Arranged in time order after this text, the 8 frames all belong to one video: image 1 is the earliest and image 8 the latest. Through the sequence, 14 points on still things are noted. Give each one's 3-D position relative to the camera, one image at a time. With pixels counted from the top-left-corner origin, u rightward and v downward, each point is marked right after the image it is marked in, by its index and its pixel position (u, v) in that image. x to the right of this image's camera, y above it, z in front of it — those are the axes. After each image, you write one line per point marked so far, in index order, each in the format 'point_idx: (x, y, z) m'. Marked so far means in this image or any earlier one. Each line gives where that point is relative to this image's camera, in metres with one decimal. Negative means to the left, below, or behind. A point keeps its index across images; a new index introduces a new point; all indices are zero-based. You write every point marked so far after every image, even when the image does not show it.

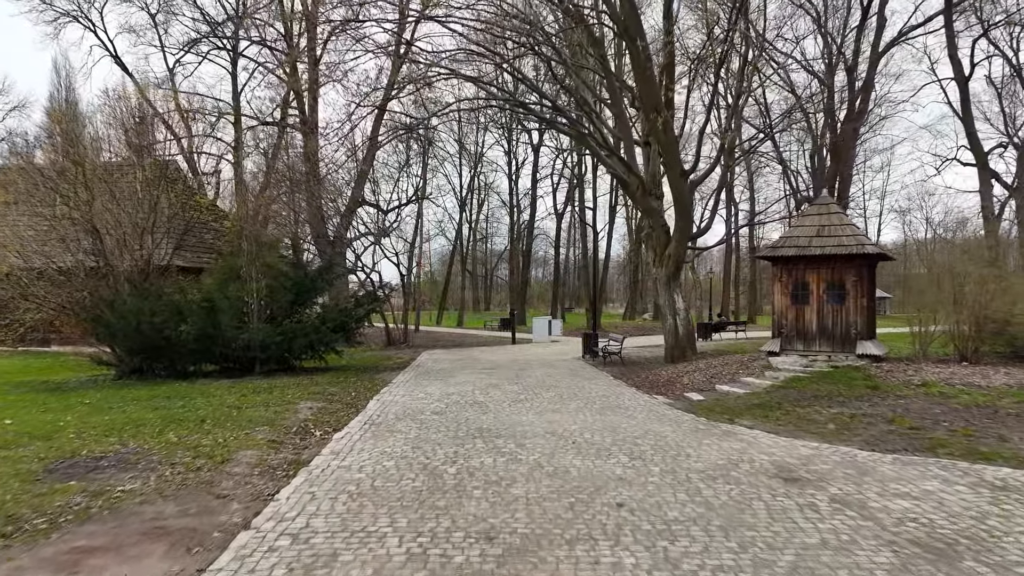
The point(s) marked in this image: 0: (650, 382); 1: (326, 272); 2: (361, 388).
0: (+2.5, -1.7, +12.5) m
1: (-3.9, +0.3, +14.6) m
2: (-2.5, -1.7, +11.8) m
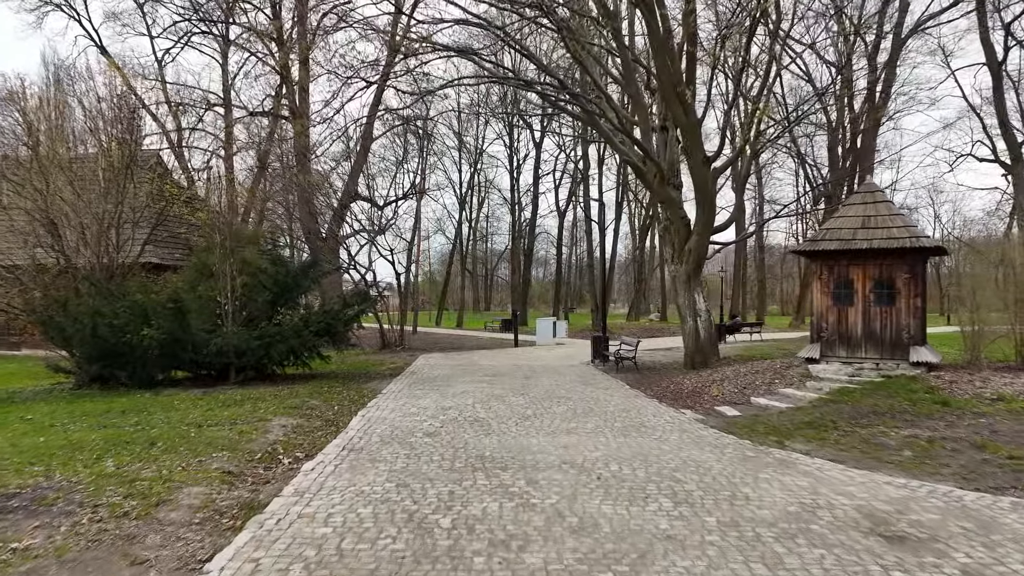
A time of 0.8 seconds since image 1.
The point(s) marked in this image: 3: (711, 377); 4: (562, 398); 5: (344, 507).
0: (+2.5, -1.7, +11.1) m
1: (-3.8, +0.3, +13.2) m
2: (-2.4, -1.7, +10.4) m
3: (+3.4, -1.5, +11.9) m
4: (+0.7, -1.6, +10.4) m
5: (-1.2, -1.5, +5.0) m
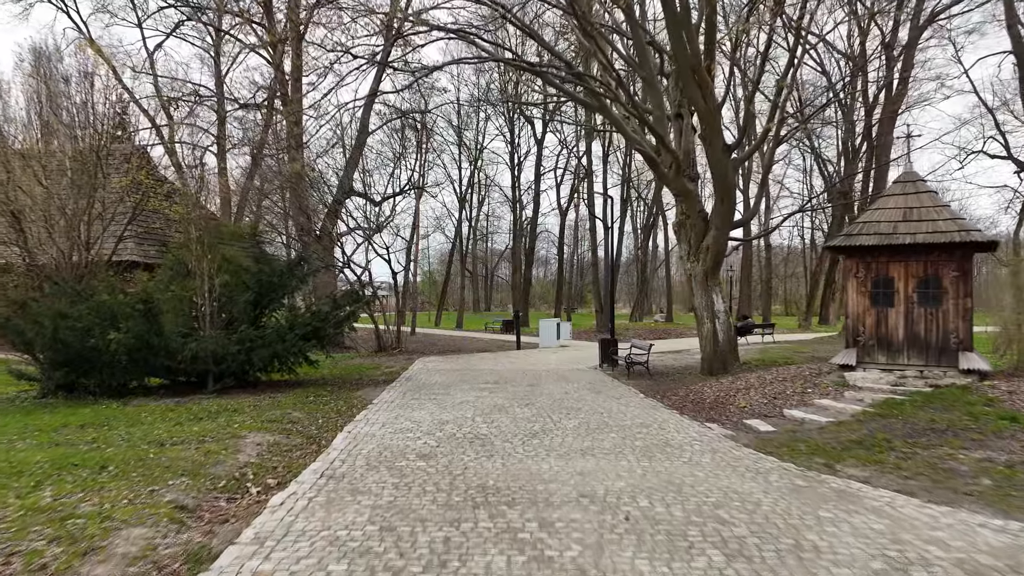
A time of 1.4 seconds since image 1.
0: (+2.6, -1.7, +10.1) m
1: (-3.7, +0.3, +12.2) m
2: (-2.4, -1.7, +9.4) m
3: (+3.4, -1.5, +10.9) m
4: (+0.8, -1.6, +9.4) m
5: (-1.1, -1.5, +4.0) m
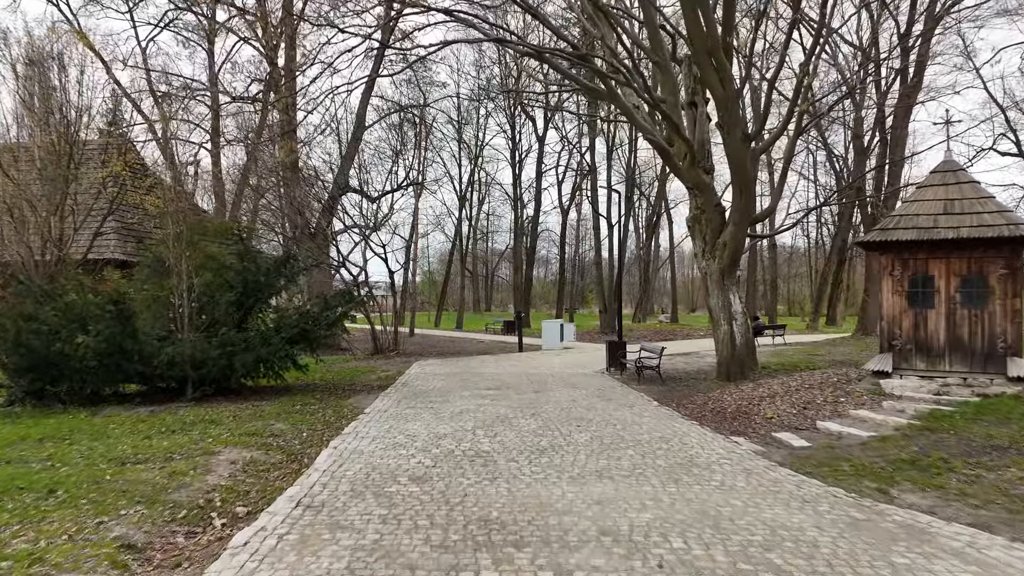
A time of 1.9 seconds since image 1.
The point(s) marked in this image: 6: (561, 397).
0: (+2.6, -1.6, +9.3) m
1: (-3.7, +0.3, +11.4) m
2: (-2.3, -1.6, +8.6) m
3: (+3.5, -1.5, +10.1) m
4: (+0.8, -1.6, +8.5) m
5: (-1.1, -1.5, +3.2) m
6: (+0.7, -1.7, +10.8) m
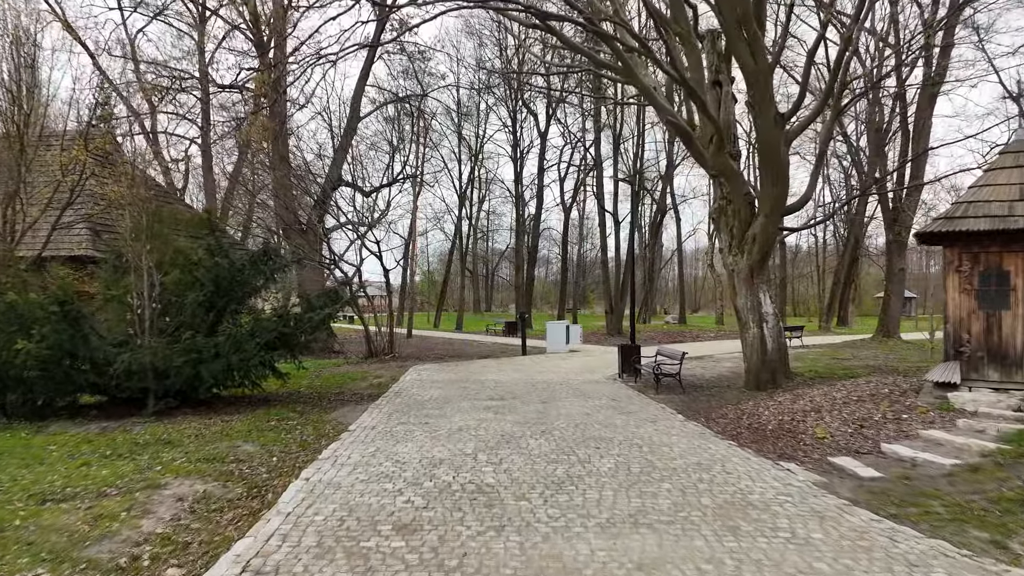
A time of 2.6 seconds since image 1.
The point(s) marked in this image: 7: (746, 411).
0: (+2.7, -1.6, +8.0) m
1: (-3.6, +0.4, +10.1) m
2: (-2.3, -1.6, +7.4) m
3: (+3.5, -1.5, +8.8) m
4: (+0.9, -1.6, +7.3) m
5: (-1.0, -1.5, +1.9) m
6: (+0.8, -1.6, +9.5) m
7: (+3.0, -1.6, +9.1) m
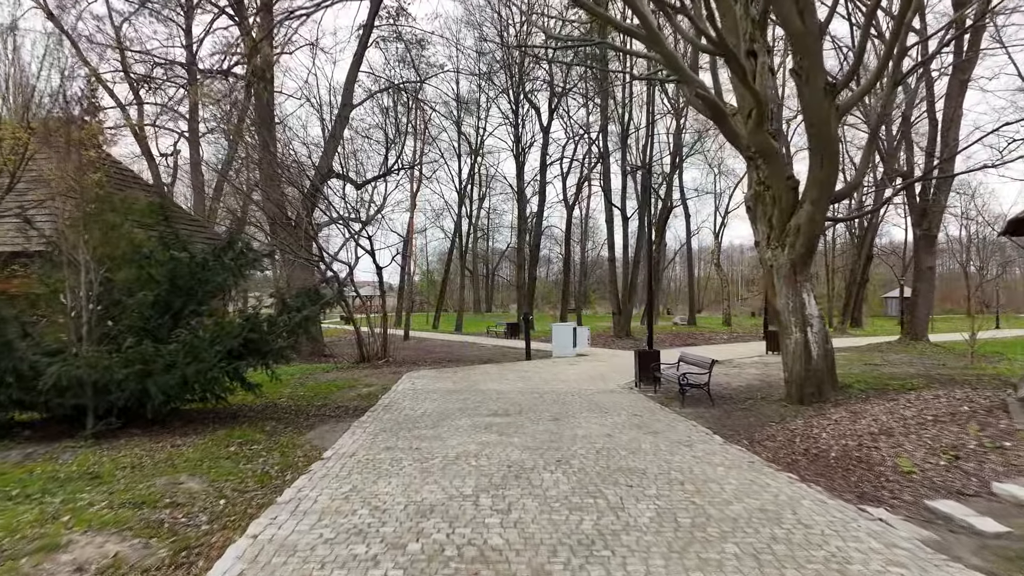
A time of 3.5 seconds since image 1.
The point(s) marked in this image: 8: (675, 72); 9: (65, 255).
0: (+2.8, -1.6, +6.6) m
1: (-3.5, +0.4, +8.7) m
2: (-2.2, -1.6, +6.0) m
3: (+3.6, -1.4, +7.4) m
4: (+1.0, -1.6, +5.9) m
5: (-0.9, -1.5, +0.5) m
6: (+0.9, -1.6, +8.1) m
7: (+3.1, -1.6, +7.7) m
8: (+2.2, +2.9, +9.5) m
9: (-4.7, +0.4, +7.4) m
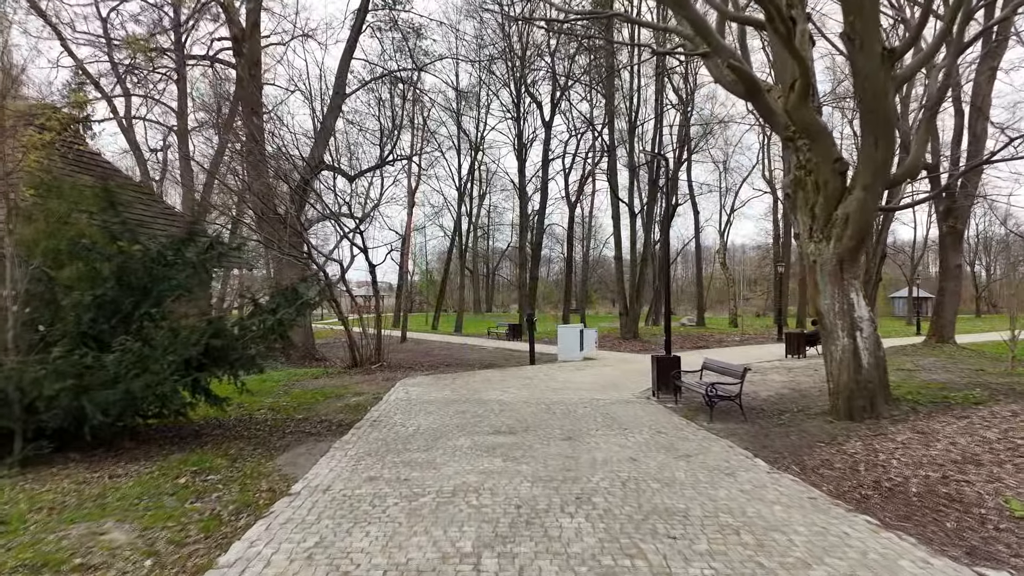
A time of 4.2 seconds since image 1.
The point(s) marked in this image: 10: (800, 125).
0: (+2.9, -1.6, +5.4) m
1: (-3.4, +0.4, +7.5) m
2: (-2.1, -1.6, +4.8) m
3: (+3.7, -1.4, +6.2) m
4: (+1.1, -1.5, +4.7) m
5: (-0.9, -1.5, -0.7) m
6: (+1.0, -1.6, +6.9) m
7: (+3.1, -1.5, +6.5) m
8: (+2.2, +2.9, +8.3) m
9: (-4.6, +0.4, +6.3) m
10: (+3.3, +1.8, +8.0) m
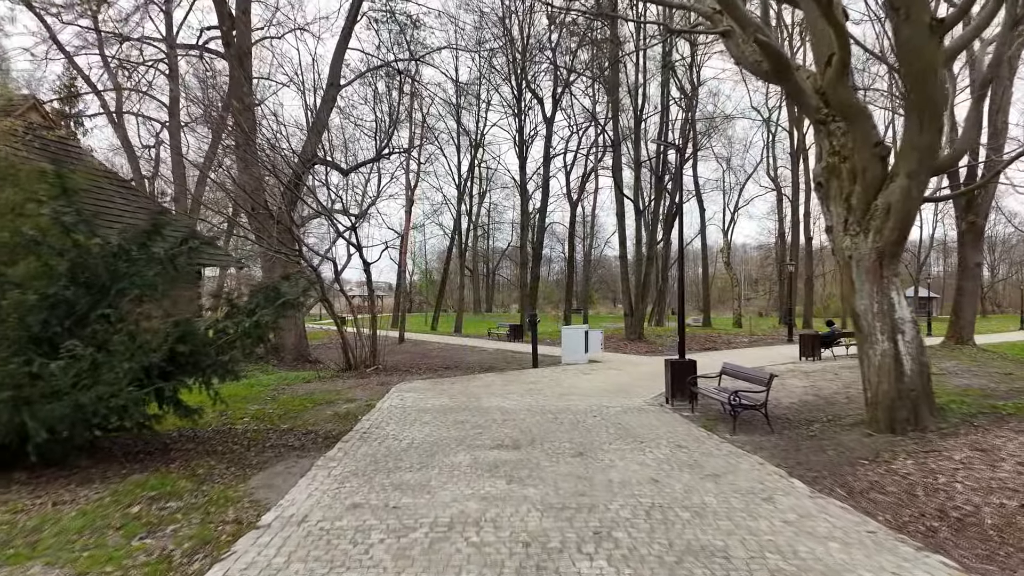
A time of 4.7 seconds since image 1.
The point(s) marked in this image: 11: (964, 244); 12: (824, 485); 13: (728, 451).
0: (+2.9, -1.6, +4.6) m
1: (-3.4, +0.4, +6.7) m
2: (-2.1, -1.6, +4.0) m
3: (+3.7, -1.4, +5.4) m
4: (+1.1, -1.5, +3.9) m
5: (-0.8, -1.5, -1.5) m
6: (+1.0, -1.6, +6.1) m
7: (+3.2, -1.5, +5.7) m
8: (+2.3, +2.9, +7.5) m
9: (-4.6, +0.4, +5.5) m
10: (+3.3, +1.8, +7.2) m
11: (+12.5, +1.2, +19.5) m
12: (+2.6, -1.6, +5.9) m
13: (+2.2, -1.6, +7.2) m
